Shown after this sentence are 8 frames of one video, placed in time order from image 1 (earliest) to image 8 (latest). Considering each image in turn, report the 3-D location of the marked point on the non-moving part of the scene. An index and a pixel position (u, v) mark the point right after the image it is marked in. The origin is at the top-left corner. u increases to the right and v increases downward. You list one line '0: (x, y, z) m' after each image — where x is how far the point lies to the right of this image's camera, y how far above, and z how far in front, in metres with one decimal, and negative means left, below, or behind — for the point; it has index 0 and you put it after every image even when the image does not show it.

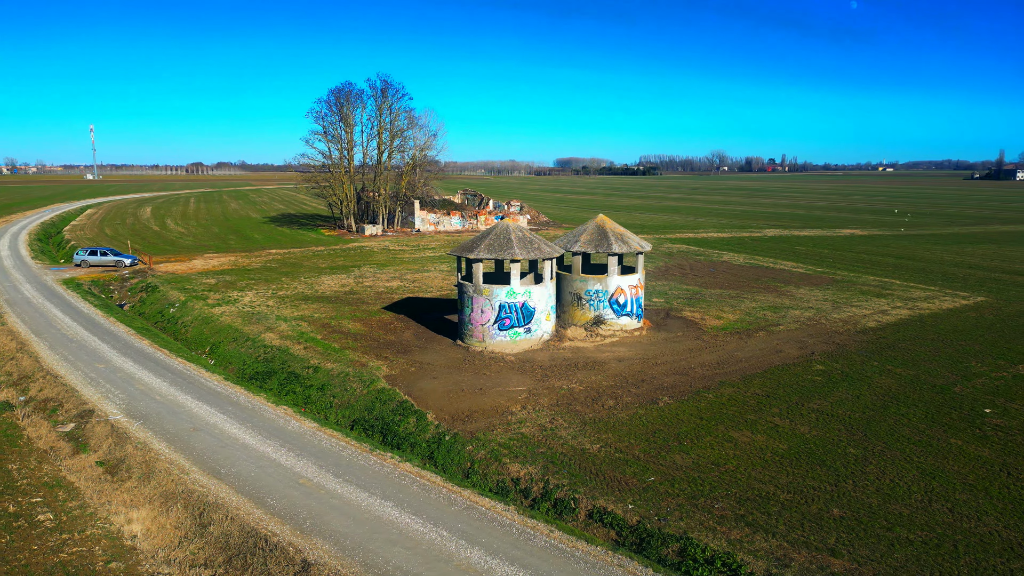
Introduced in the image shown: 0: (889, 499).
0: (+7.3, -4.1, +12.4) m
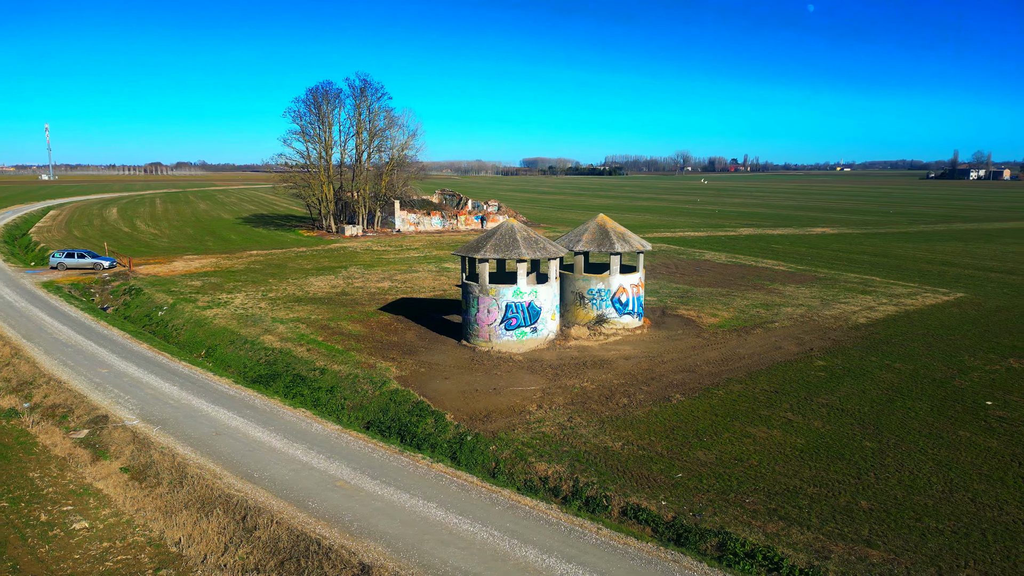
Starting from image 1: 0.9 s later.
0: (+7.9, -4.0, +12.7) m
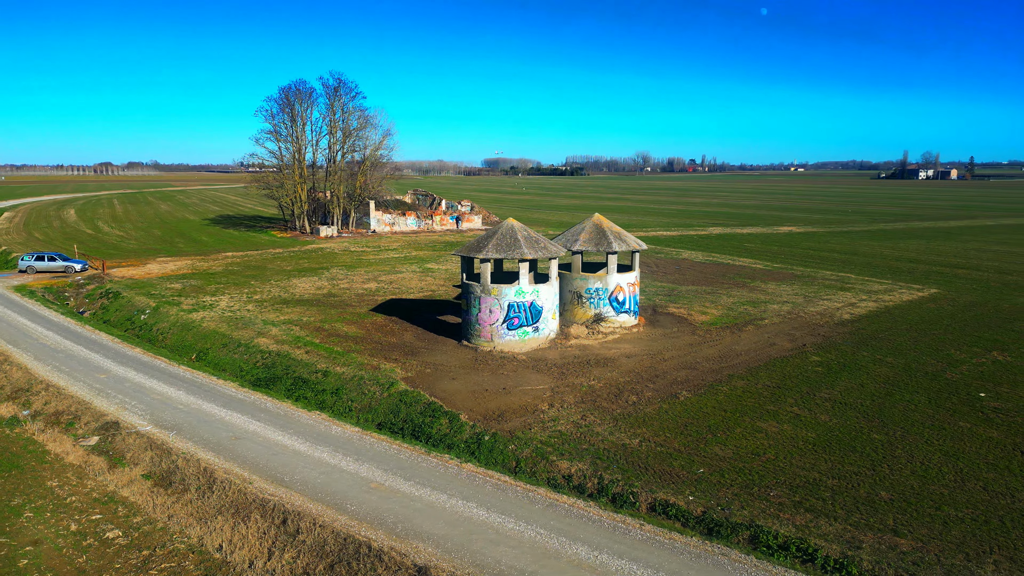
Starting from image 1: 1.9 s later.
0: (+8.4, -3.9, +13.1) m
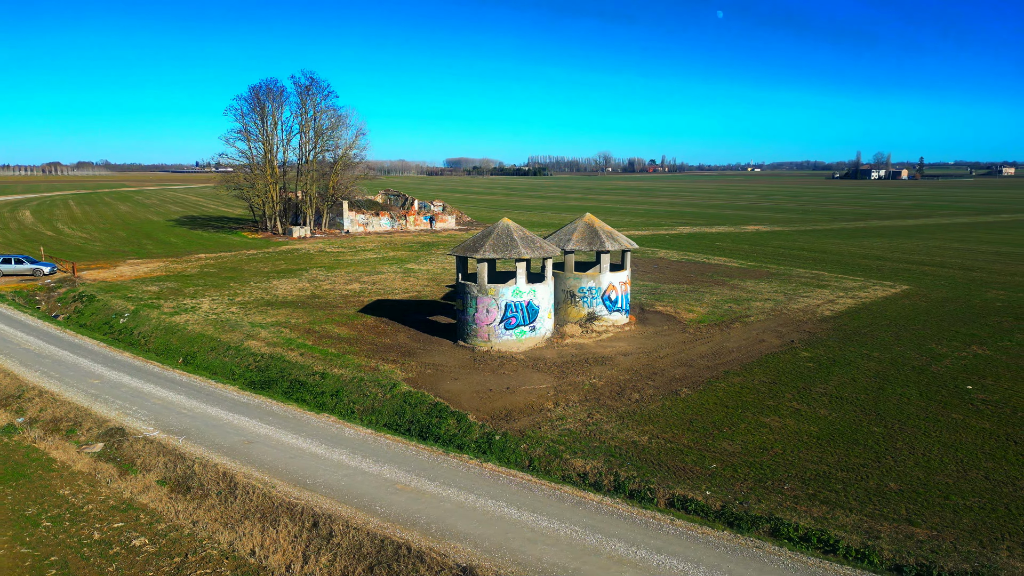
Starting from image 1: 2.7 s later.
0: (+8.8, -3.8, +13.6) m
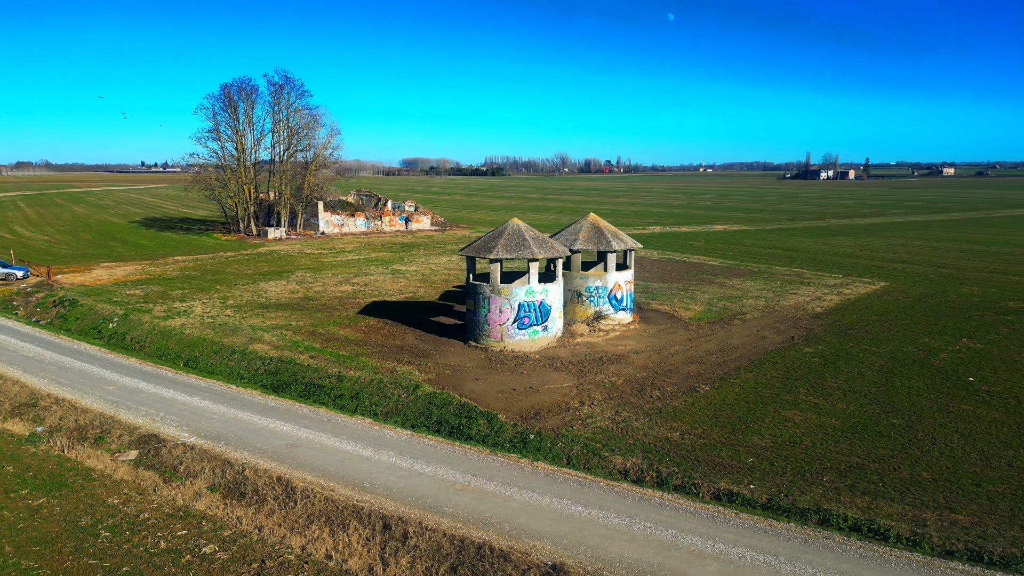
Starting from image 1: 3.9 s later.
0: (+9.6, -3.7, +14.1) m
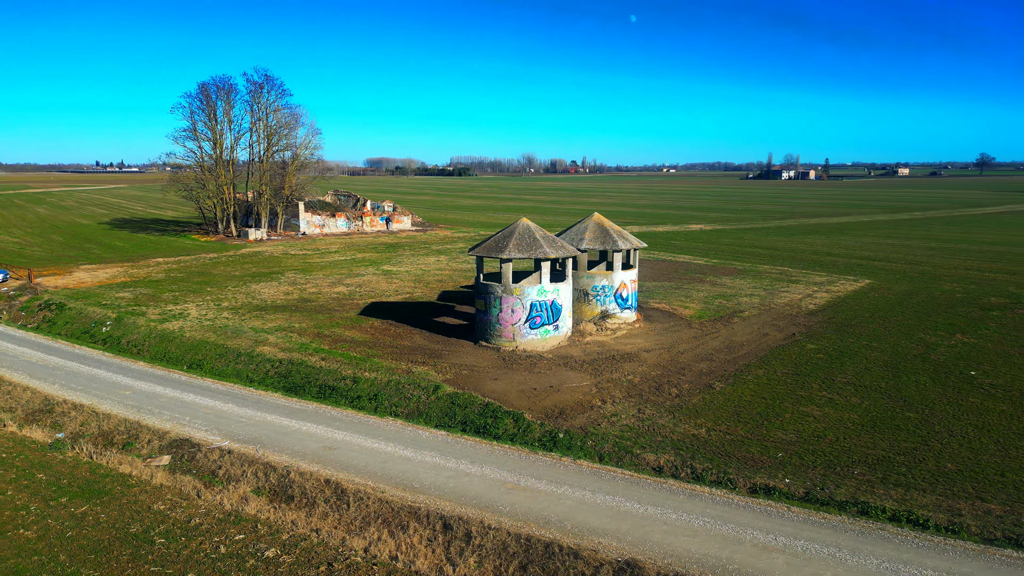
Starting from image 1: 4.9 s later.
0: (+10.4, -3.7, +14.5) m
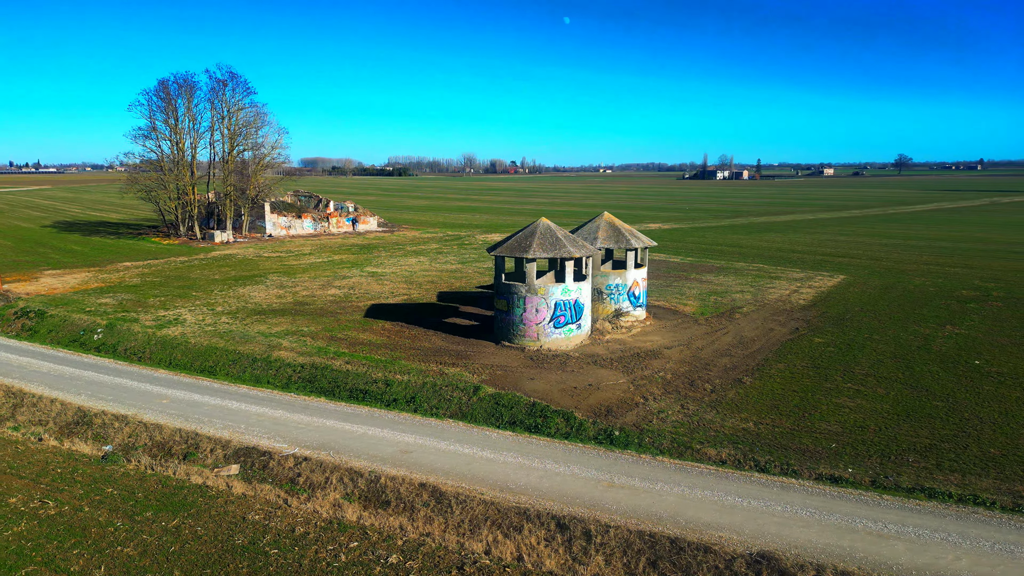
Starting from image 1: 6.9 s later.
0: (+11.8, -3.5, +15.3) m
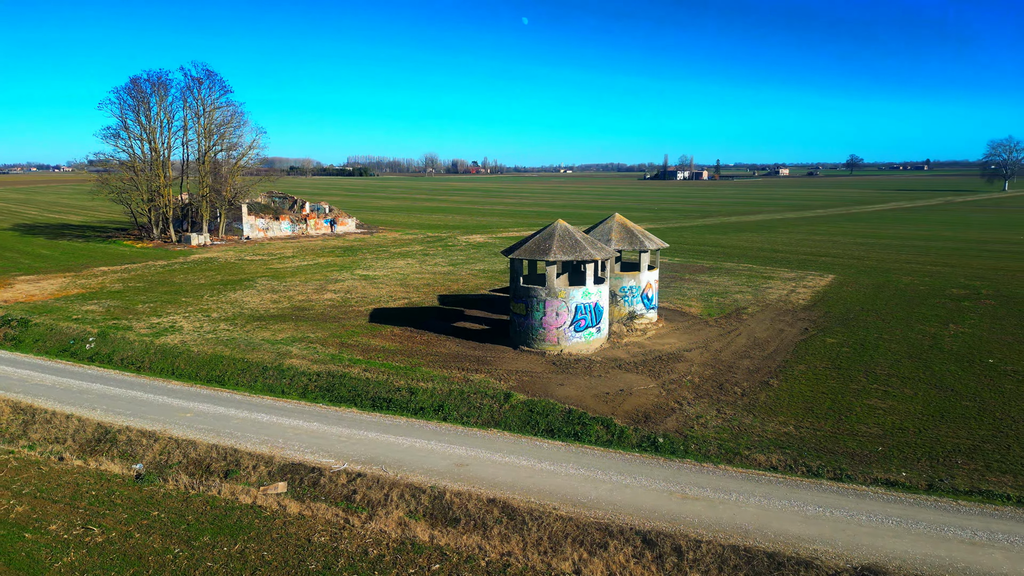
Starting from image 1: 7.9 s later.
0: (+12.8, -3.5, +15.4) m
